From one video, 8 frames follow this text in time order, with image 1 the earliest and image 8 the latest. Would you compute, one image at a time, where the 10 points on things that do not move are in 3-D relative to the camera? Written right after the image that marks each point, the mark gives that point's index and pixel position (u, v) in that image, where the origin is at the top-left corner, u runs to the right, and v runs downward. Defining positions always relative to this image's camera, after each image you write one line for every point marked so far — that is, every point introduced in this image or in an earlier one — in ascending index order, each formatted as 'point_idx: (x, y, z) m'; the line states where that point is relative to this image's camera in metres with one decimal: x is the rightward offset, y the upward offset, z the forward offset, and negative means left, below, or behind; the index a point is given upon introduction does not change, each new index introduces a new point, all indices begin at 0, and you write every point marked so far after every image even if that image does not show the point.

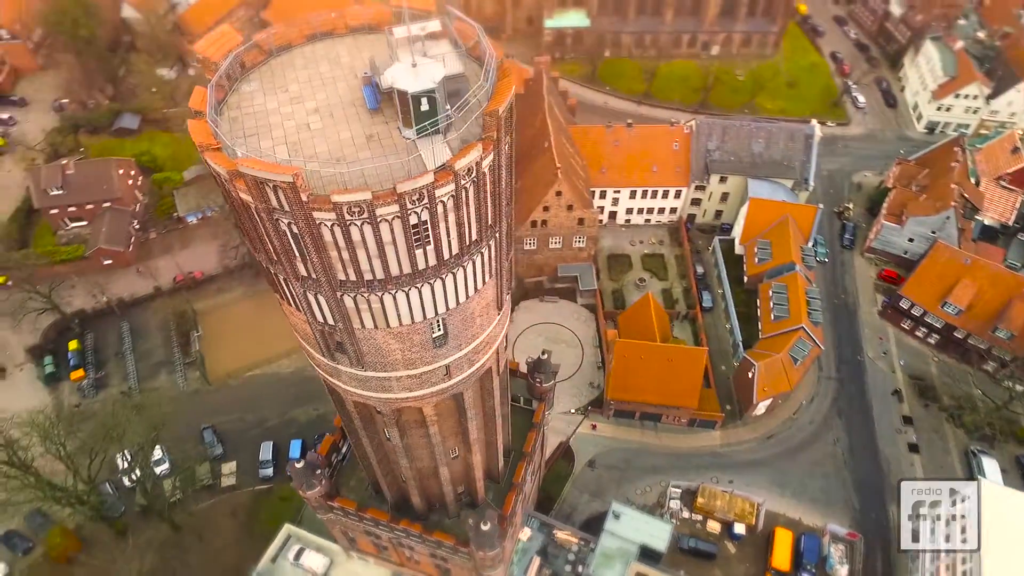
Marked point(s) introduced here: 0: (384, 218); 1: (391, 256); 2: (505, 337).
0: (-2.0, +1.0, +9.5) m
1: (-2.0, +0.4, +10.2) m
2: (-0.2, -1.2, +15.1) m
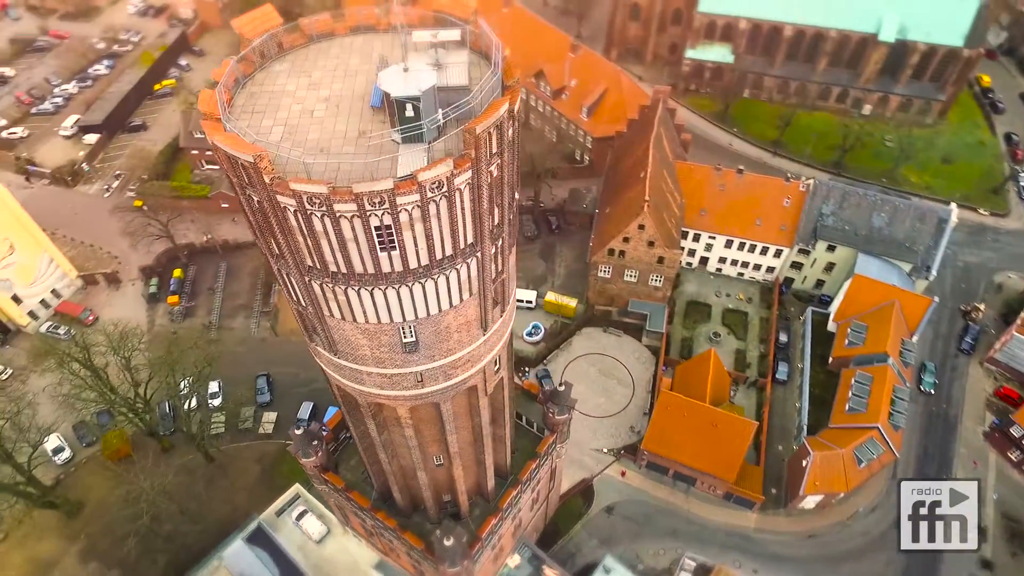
0: (-2.7, +1.1, +9.5) m
1: (-2.7, +0.5, +10.2) m
2: (-0.4, -1.7, +14.7) m
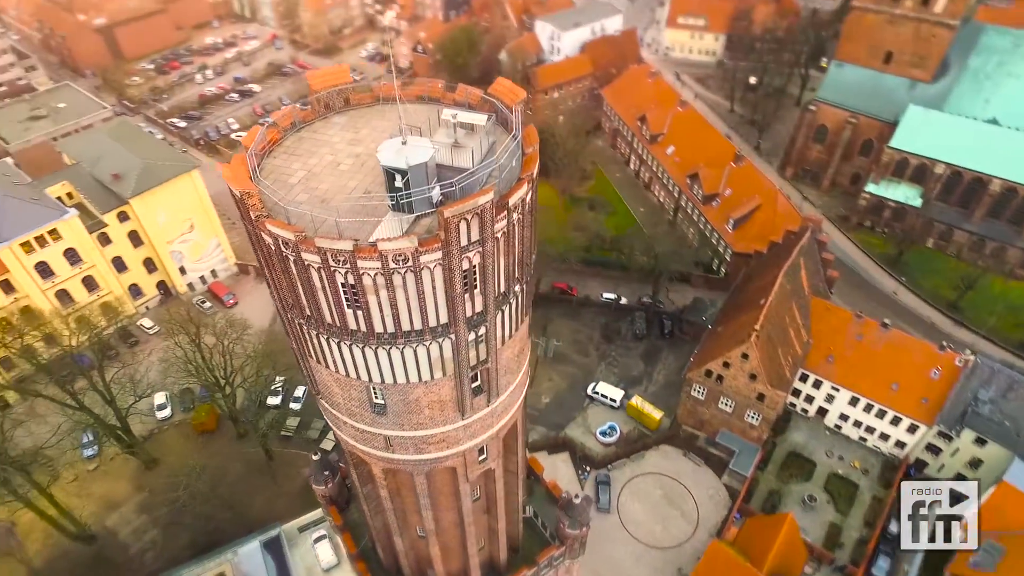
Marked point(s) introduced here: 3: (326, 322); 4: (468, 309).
0: (-3.3, +0.4, +9.8) m
1: (-3.3, -0.3, +10.4) m
2: (-0.7, -3.6, +14.0) m
3: (-3.2, -0.6, +10.8) m
4: (-0.8, -0.4, +10.8) m
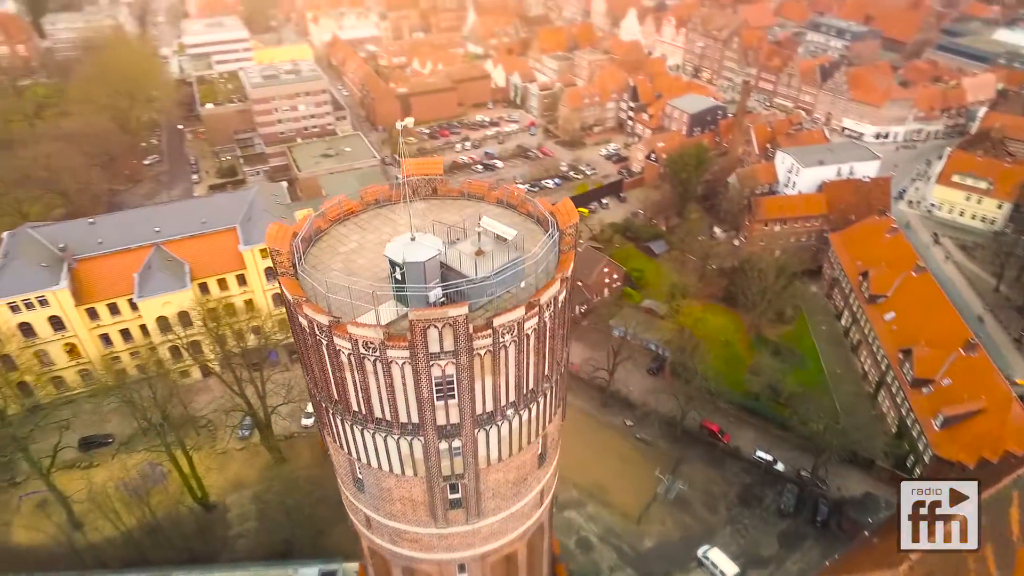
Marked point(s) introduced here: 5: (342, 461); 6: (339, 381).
0: (-3.6, -0.7, +10.5) m
1: (-3.5, -1.4, +11.0) m
2: (-1.1, -5.9, +13.2) m
3: (-3.5, -1.8, +11.3) m
4: (-1.2, -2.2, +10.5) m
5: (-3.4, -3.5, +12.4) m
6: (-3.0, -1.5, +10.6) m
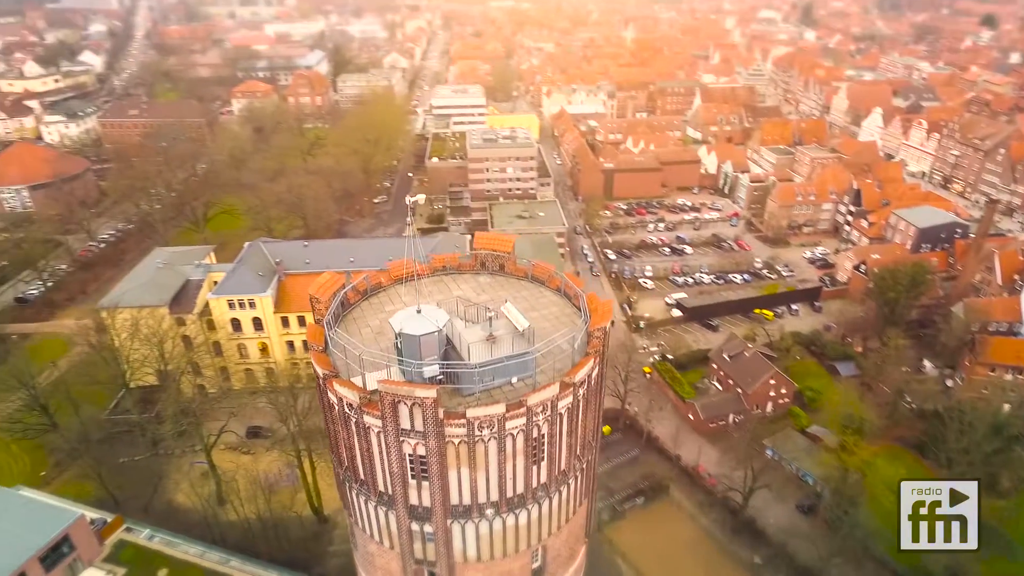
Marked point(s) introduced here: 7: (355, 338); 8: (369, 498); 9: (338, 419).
0: (-3.5, -1.6, +11.0) m
1: (-3.5, -2.4, +11.5) m
2: (-1.5, -7.4, +12.4) m
3: (-3.4, -2.8, +11.7) m
4: (-1.6, -3.4, +10.2) m
5: (-3.4, -4.6, +12.6) m
6: (-3.1, -2.5, +10.9) m
7: (-3.0, -0.9, +11.3) m
8: (-2.6, -3.7, +10.9) m
9: (-3.1, -2.1, +10.6) m
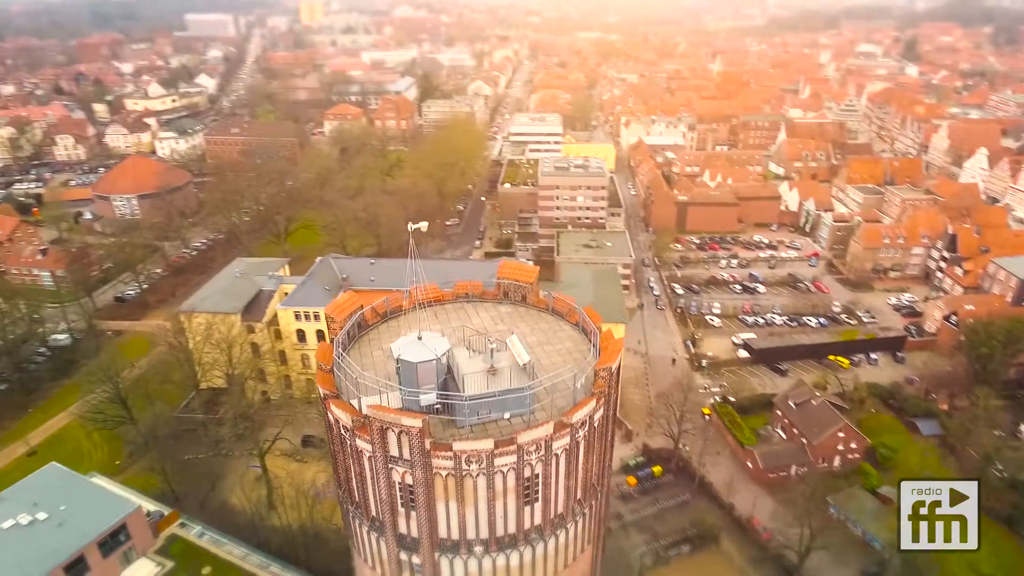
0: (-3.4, -1.9, +11.2) m
1: (-3.4, -2.7, +11.6) m
2: (-1.7, -7.9, +12.1) m
3: (-3.4, -3.2, +11.8) m
4: (-1.8, -3.9, +10.1) m
5: (-3.3, -5.0, +12.6) m
6: (-3.1, -2.9, +10.9) m
7: (-2.9, -1.3, +11.5) m
8: (-2.7, -4.1, +10.8) m
9: (-3.1, -2.4, +10.7) m
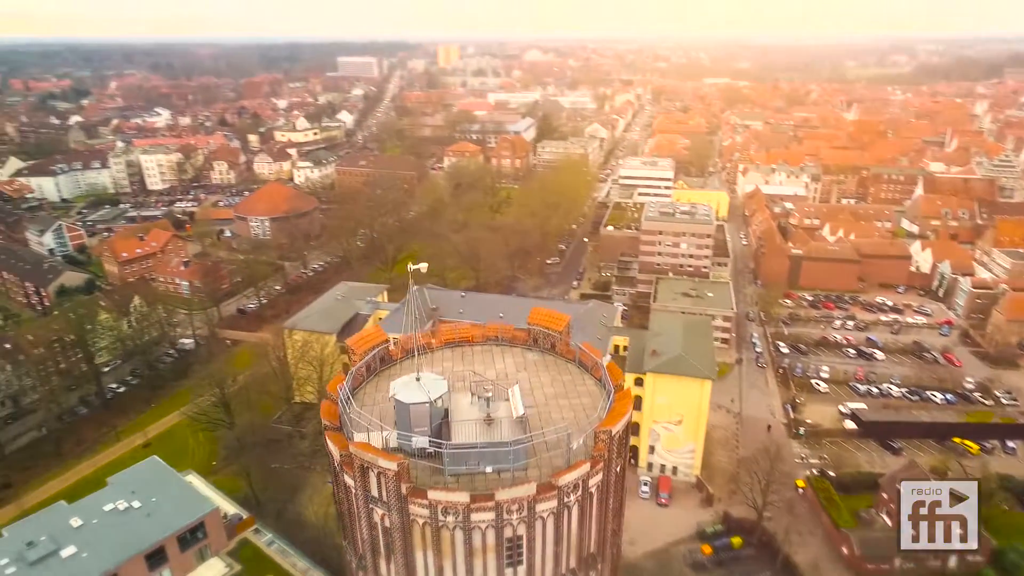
0: (-3.3, -2.5, +11.4) m
1: (-3.3, -3.4, +11.7) m
2: (-2.0, -8.7, +11.7) m
3: (-3.3, -3.8, +12.0) m
4: (-2.0, -4.5, +9.9) m
5: (-3.2, -5.7, +12.6) m
6: (-3.1, -3.5, +11.0) m
7: (-2.7, -2.0, +11.6) m
8: (-2.8, -4.7, +10.8) m
9: (-3.2, -3.0, +10.8) m
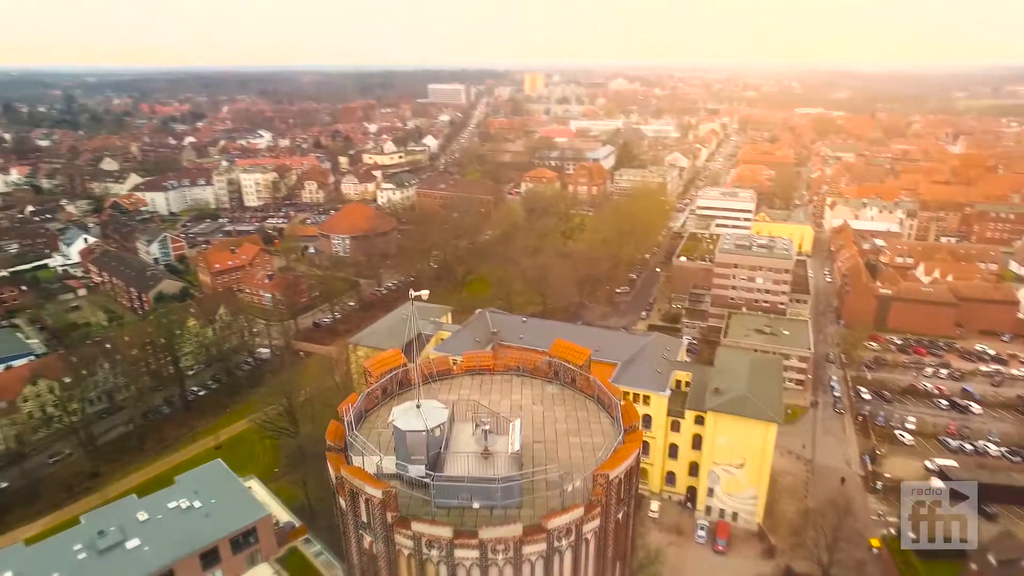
0: (-3.2, -2.9, +11.5) m
1: (-3.2, -3.8, +11.8) m
2: (-2.1, -9.2, +11.4) m
3: (-3.1, -4.3, +12.0) m
4: (-2.2, -4.9, +9.8) m
5: (-3.1, -6.2, +12.6) m
6: (-3.1, -3.9, +11.1) m
7: (-2.5, -2.5, +11.7) m
8: (-2.9, -5.1, +10.8) m
9: (-3.1, -3.4, +10.9) m
